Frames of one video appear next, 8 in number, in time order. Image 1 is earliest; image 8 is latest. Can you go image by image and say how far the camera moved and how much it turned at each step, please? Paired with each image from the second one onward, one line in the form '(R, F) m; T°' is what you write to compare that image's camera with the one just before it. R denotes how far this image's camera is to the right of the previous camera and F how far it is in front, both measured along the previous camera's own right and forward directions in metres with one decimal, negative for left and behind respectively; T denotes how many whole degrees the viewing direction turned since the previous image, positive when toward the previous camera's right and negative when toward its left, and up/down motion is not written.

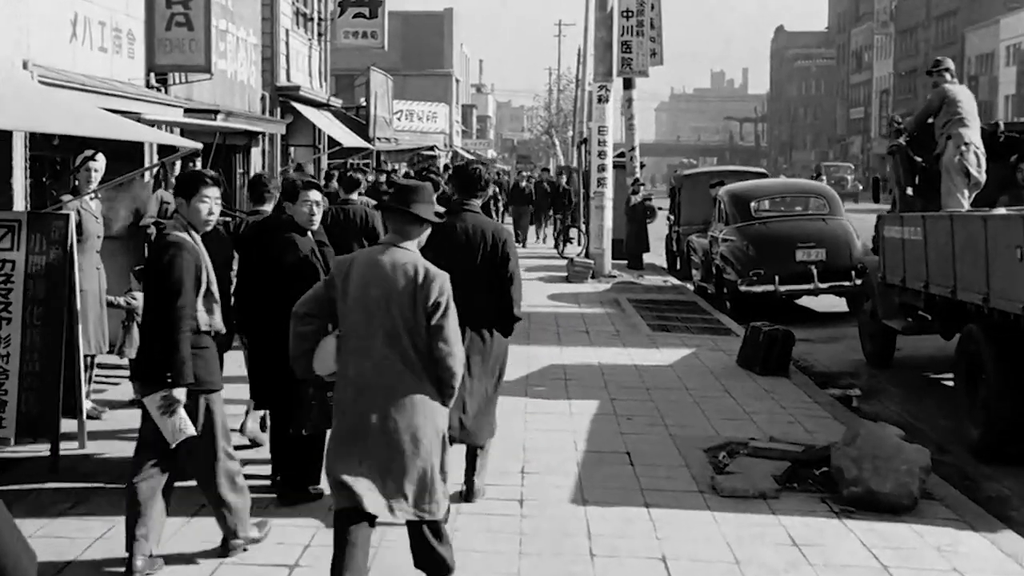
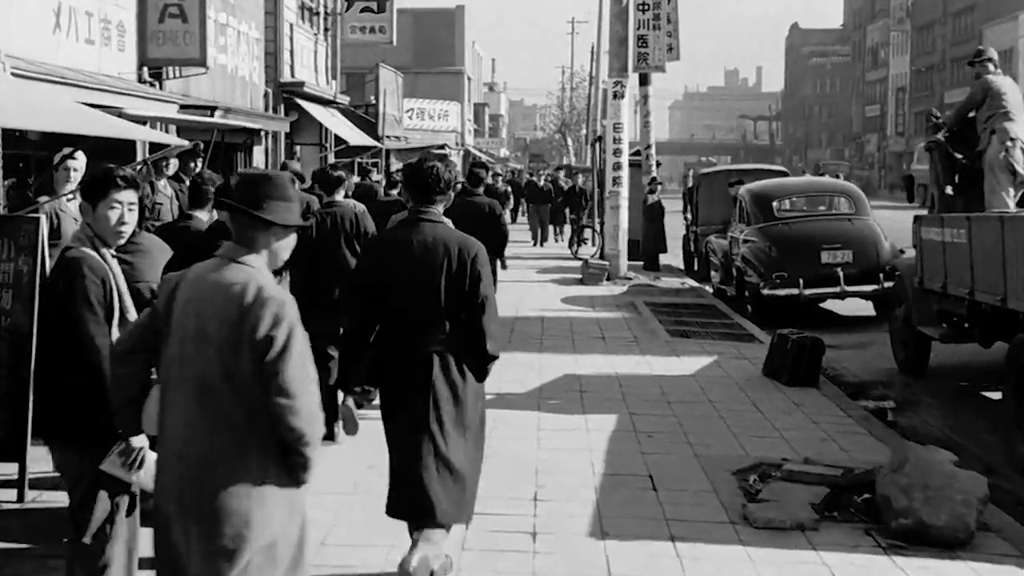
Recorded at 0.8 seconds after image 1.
(0.0, +0.7) m; -1°
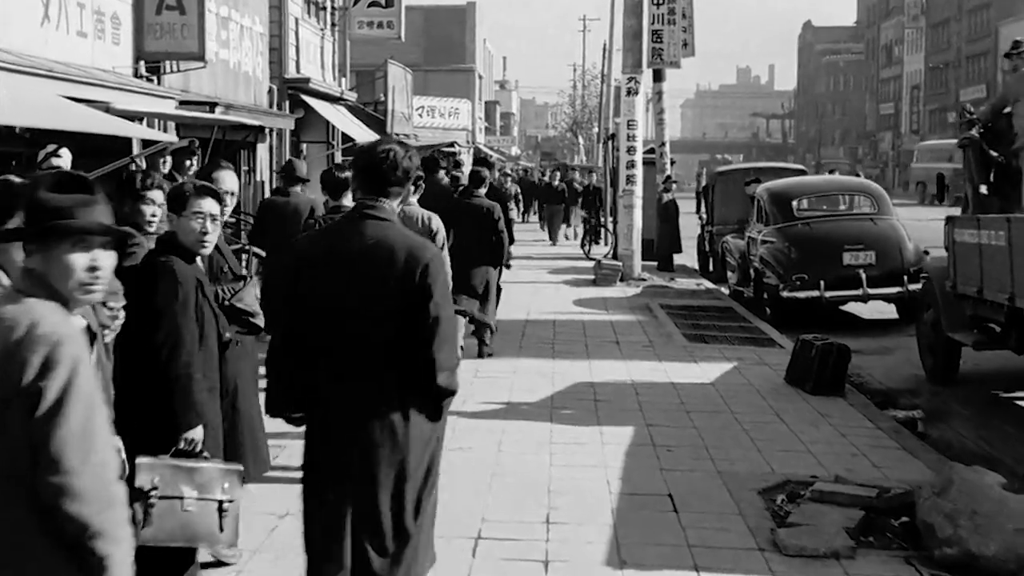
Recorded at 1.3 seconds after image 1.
(0.0, +0.5) m; -1°
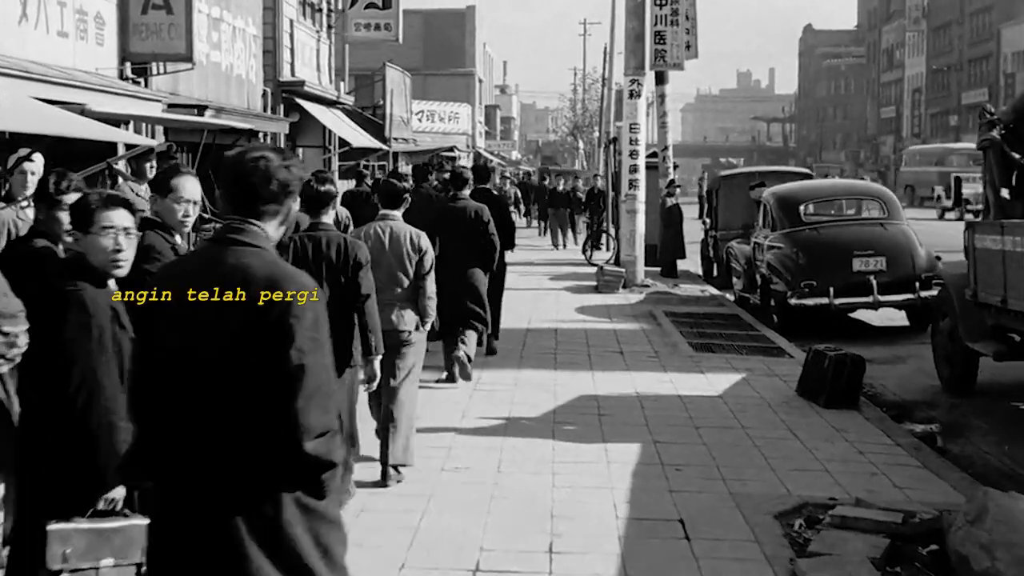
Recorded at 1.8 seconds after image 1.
(0.0, +0.4) m; 0°
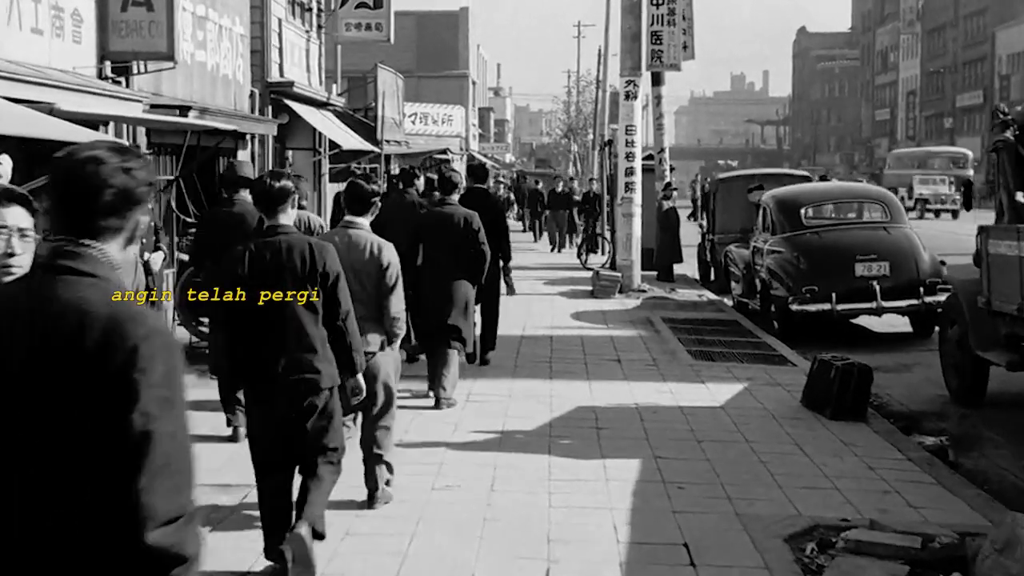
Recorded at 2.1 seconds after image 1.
(0.0, +0.4) m; 0°
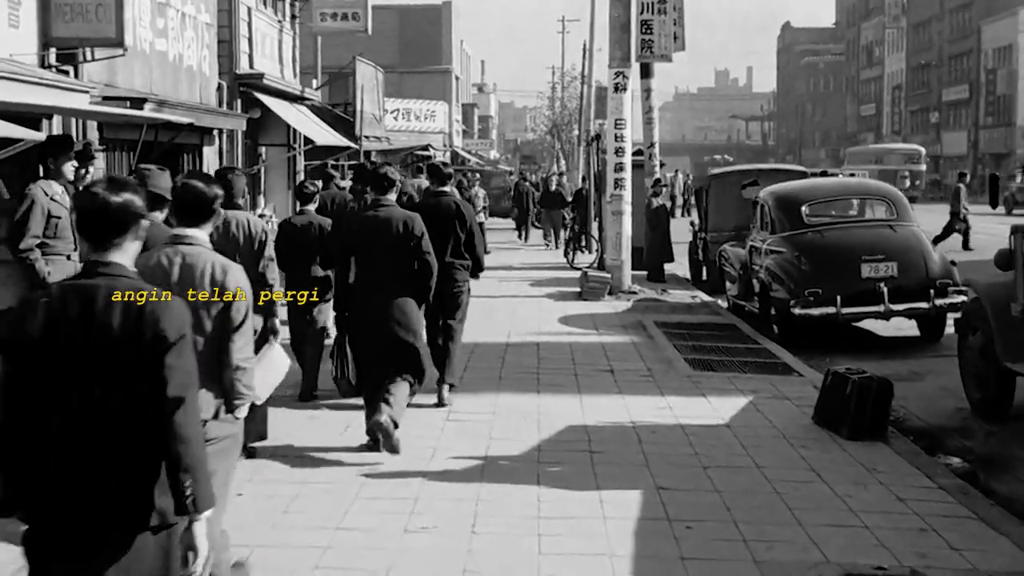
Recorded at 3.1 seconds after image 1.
(0.0, +0.9) m; +1°
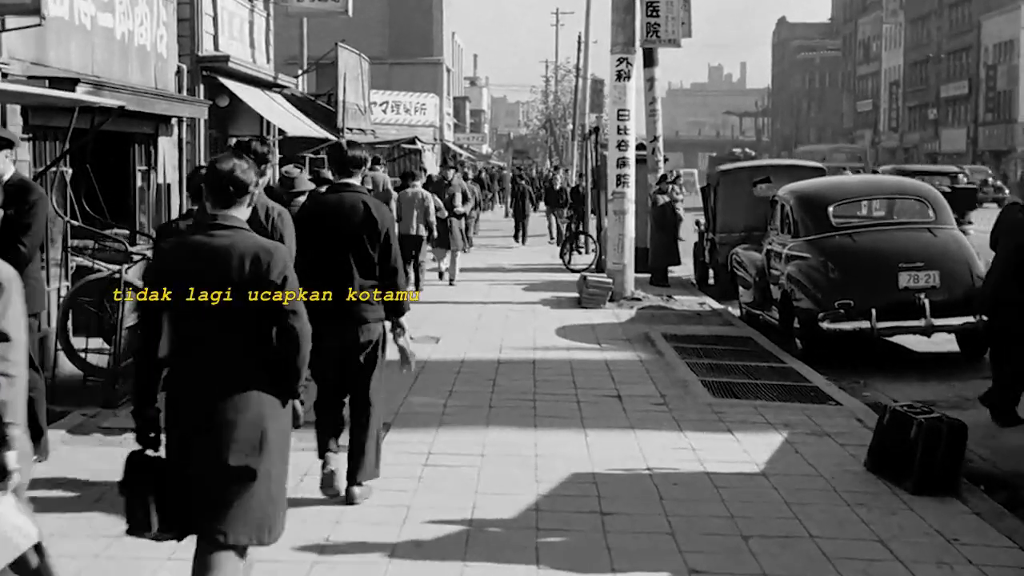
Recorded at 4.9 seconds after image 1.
(0.0, +1.6) m; 0°
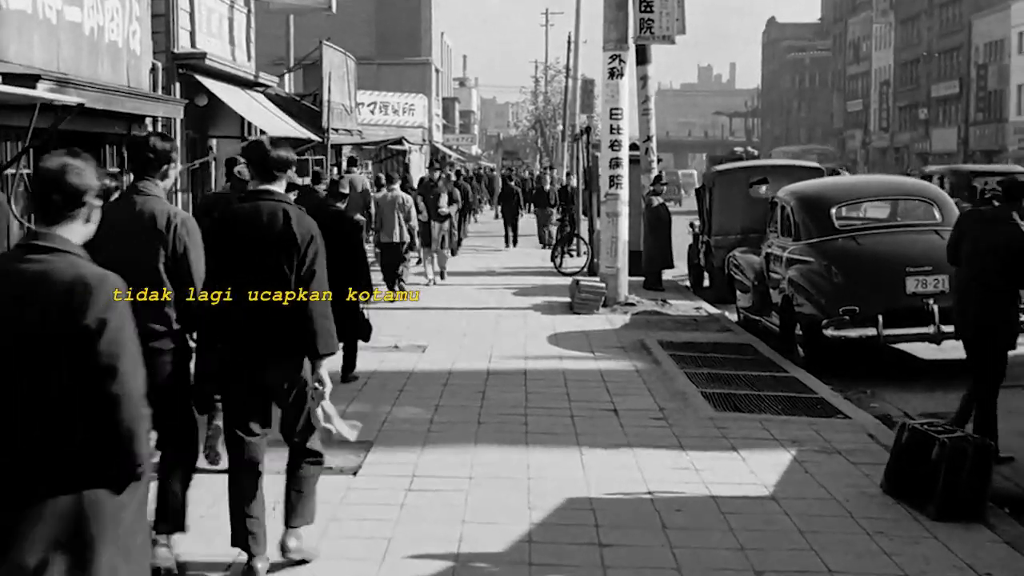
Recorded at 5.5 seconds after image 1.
(0.0, +0.6) m; 0°
